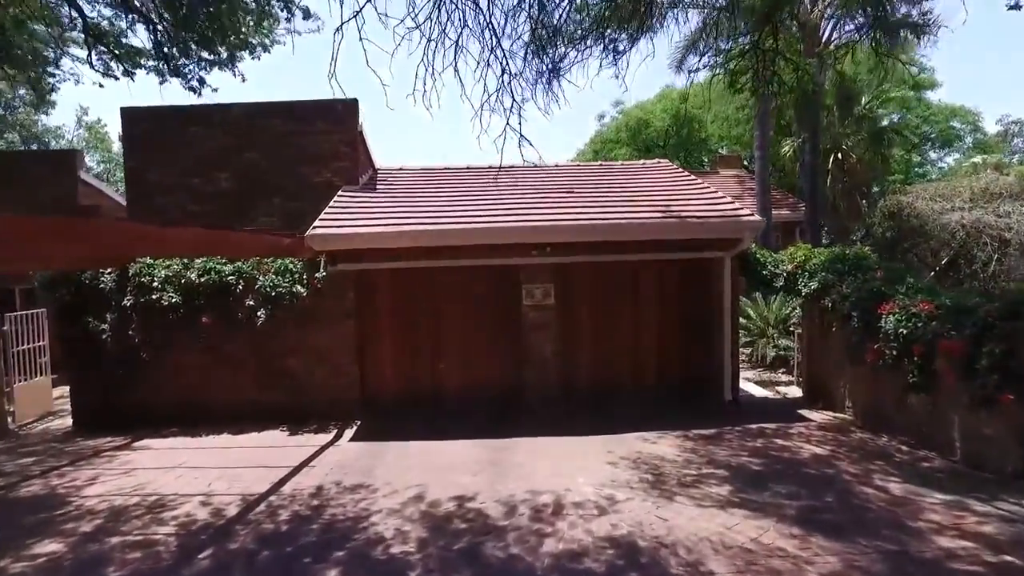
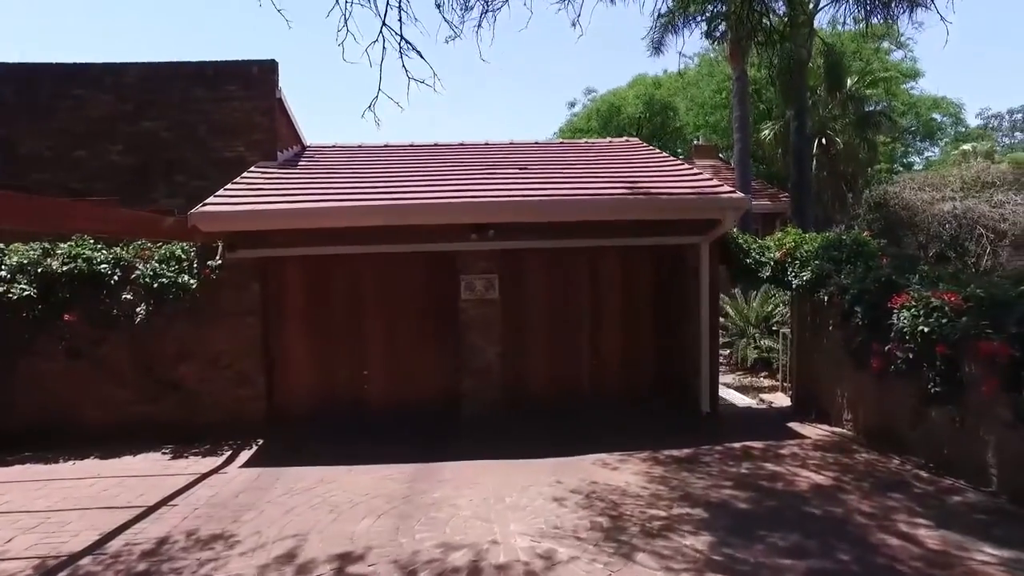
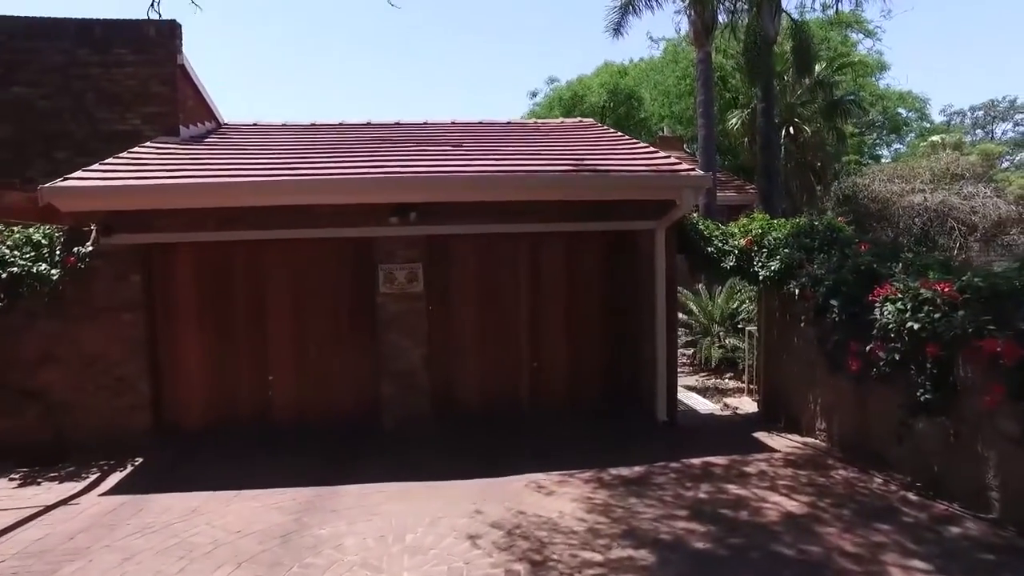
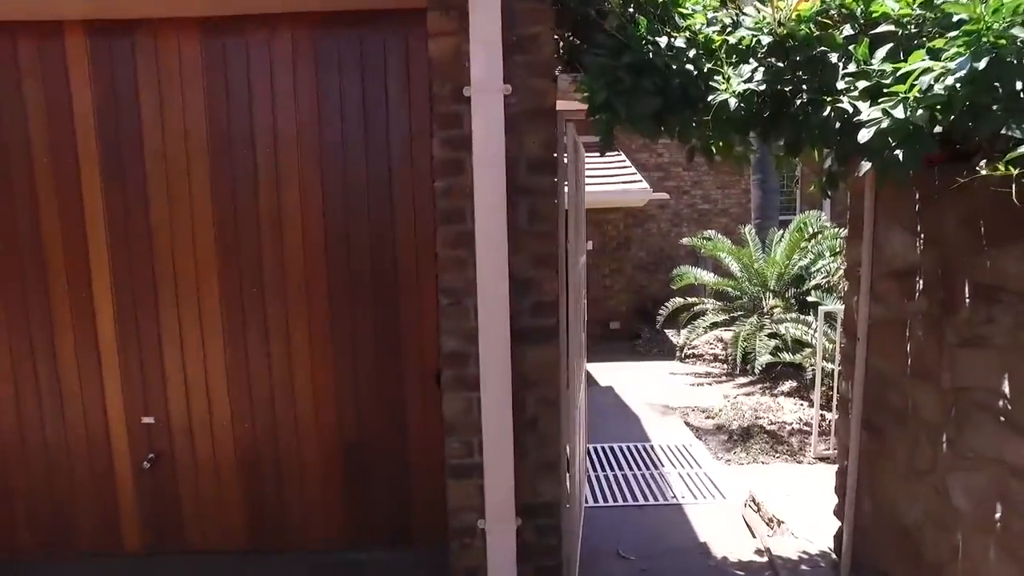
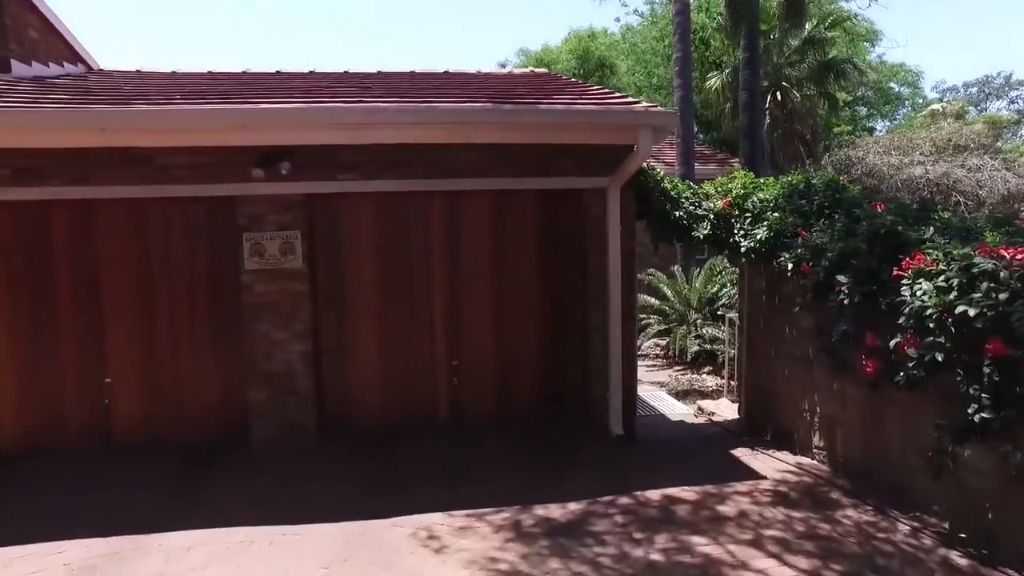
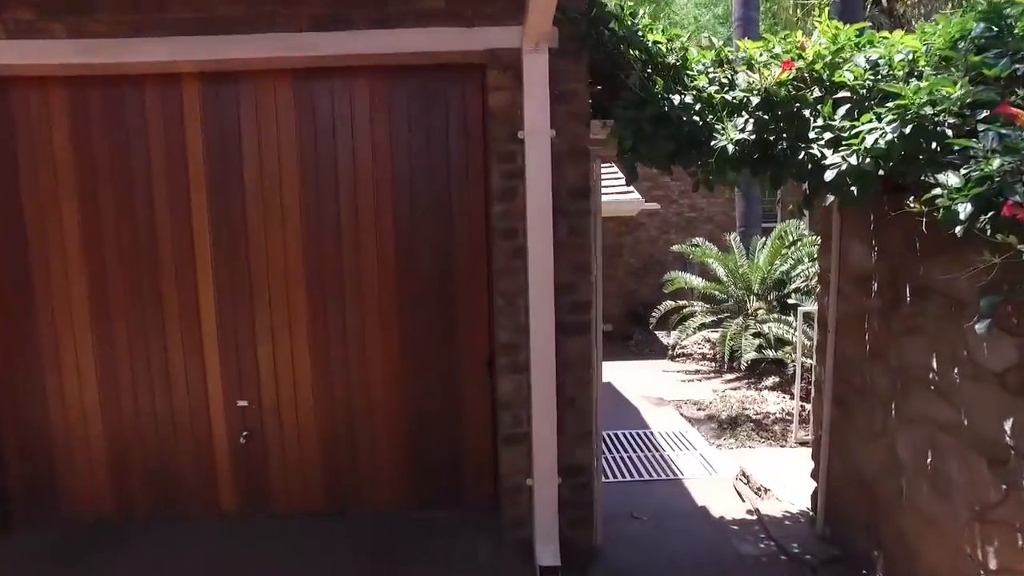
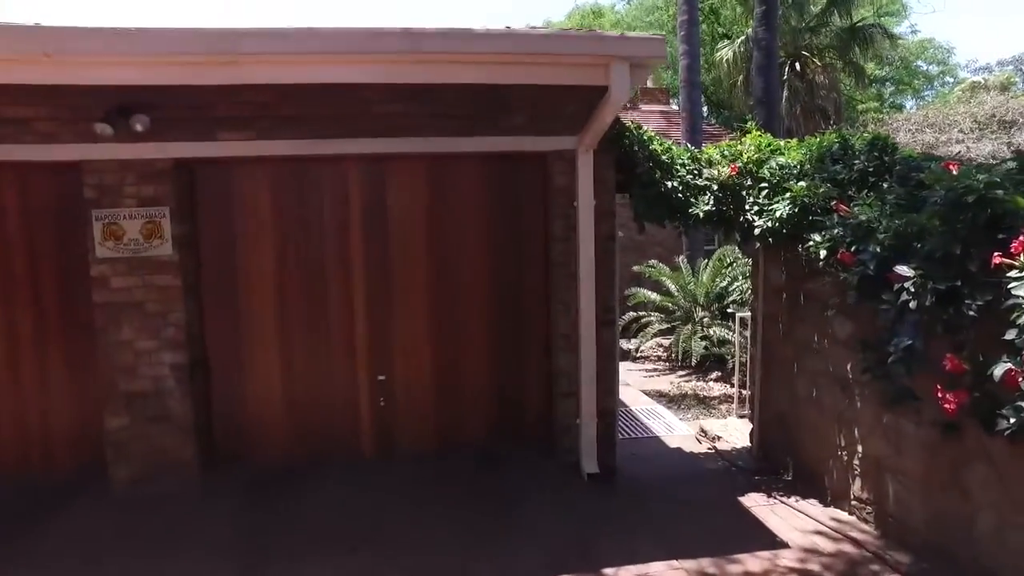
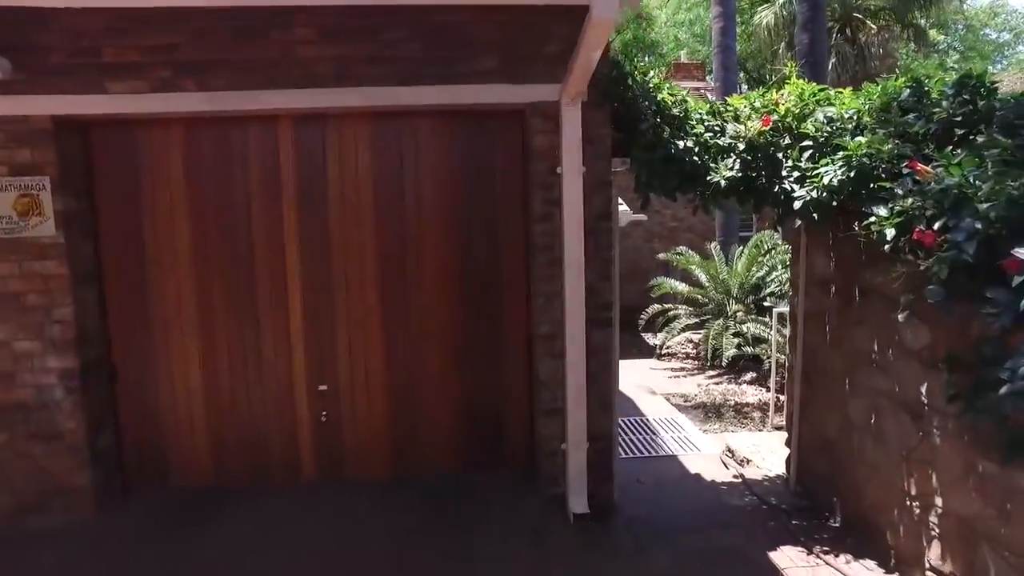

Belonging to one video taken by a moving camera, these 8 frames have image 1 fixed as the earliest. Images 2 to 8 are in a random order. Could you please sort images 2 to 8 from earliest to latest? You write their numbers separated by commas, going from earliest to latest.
2, 3, 5, 7, 8, 6, 4
